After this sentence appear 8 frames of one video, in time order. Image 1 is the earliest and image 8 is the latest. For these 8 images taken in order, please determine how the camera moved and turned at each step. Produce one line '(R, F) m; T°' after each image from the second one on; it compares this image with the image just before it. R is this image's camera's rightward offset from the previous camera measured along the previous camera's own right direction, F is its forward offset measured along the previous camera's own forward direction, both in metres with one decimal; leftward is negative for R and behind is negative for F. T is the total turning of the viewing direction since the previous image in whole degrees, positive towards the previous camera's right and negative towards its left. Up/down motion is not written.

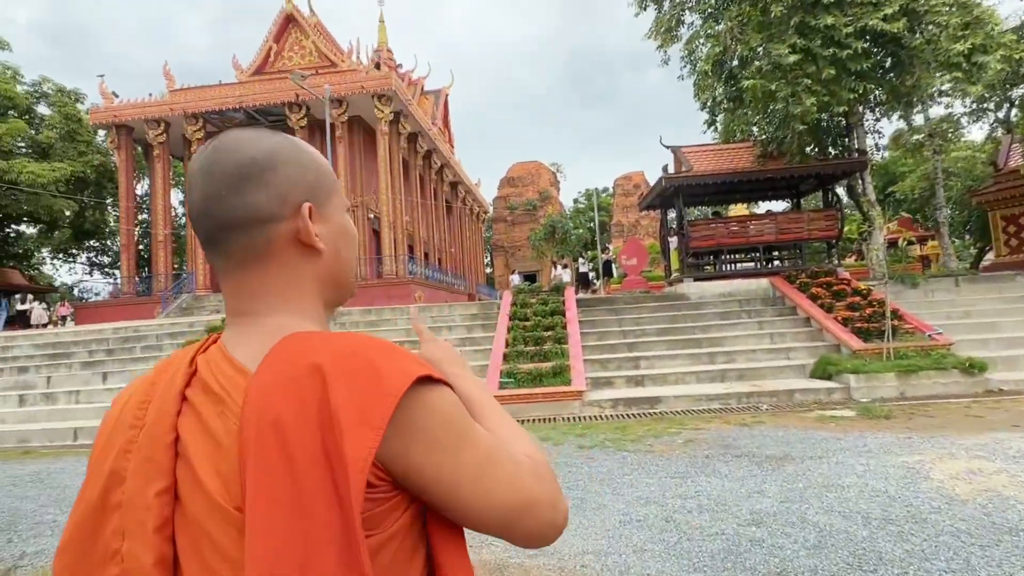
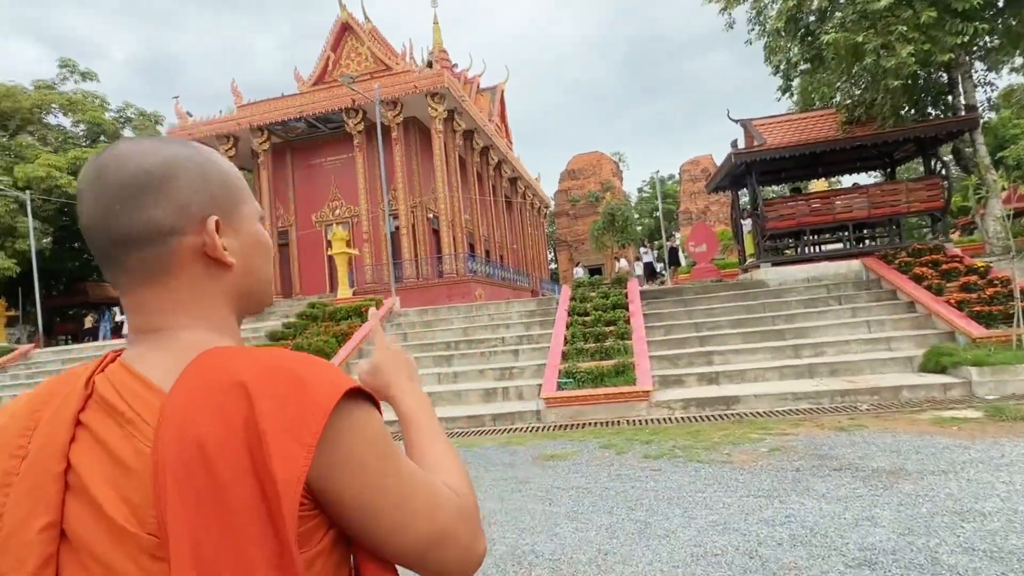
(+0.2, +0.5) m; -7°
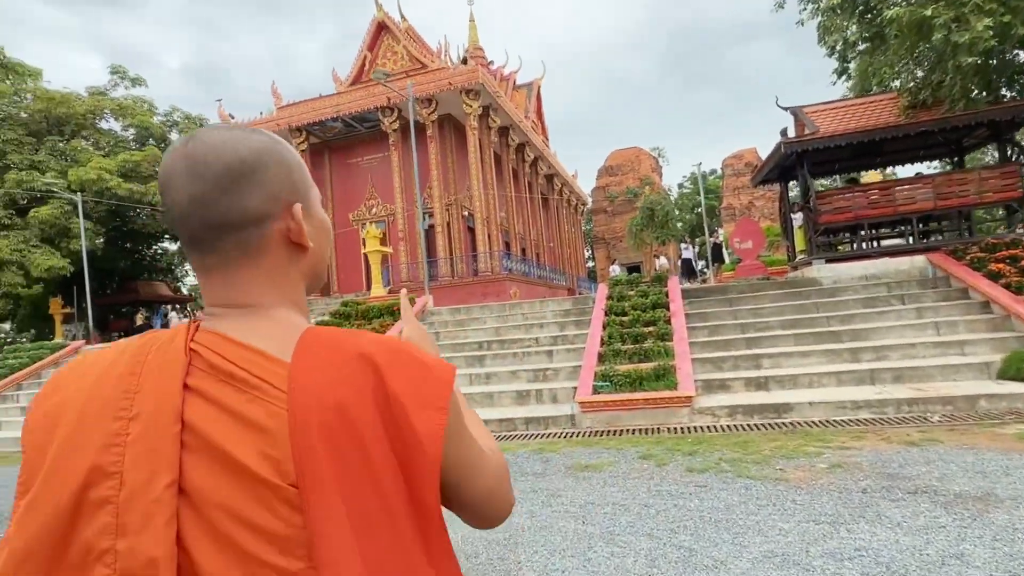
(+0.1, +0.3) m; -4°
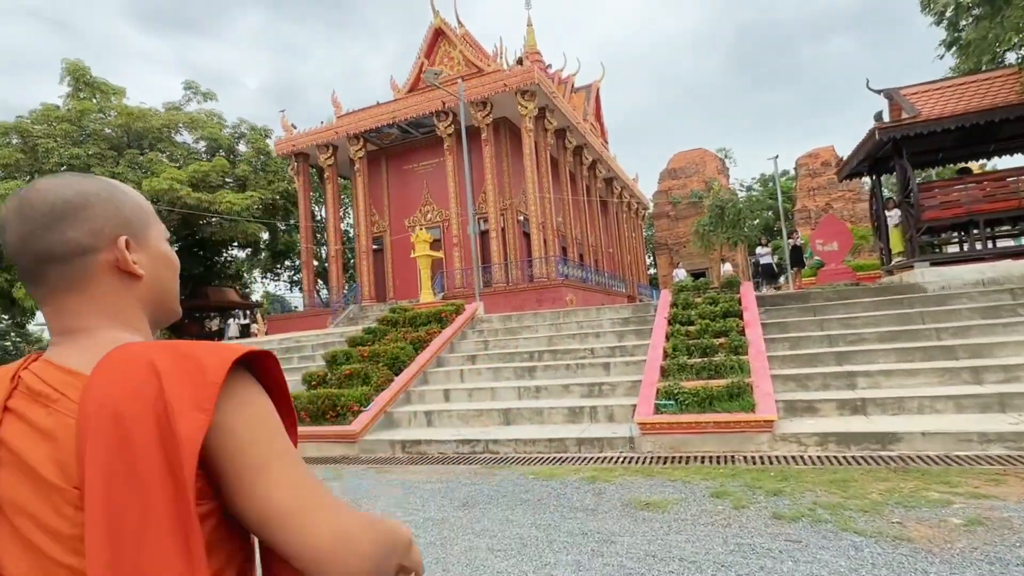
(+0.1, +0.6) m; -6°
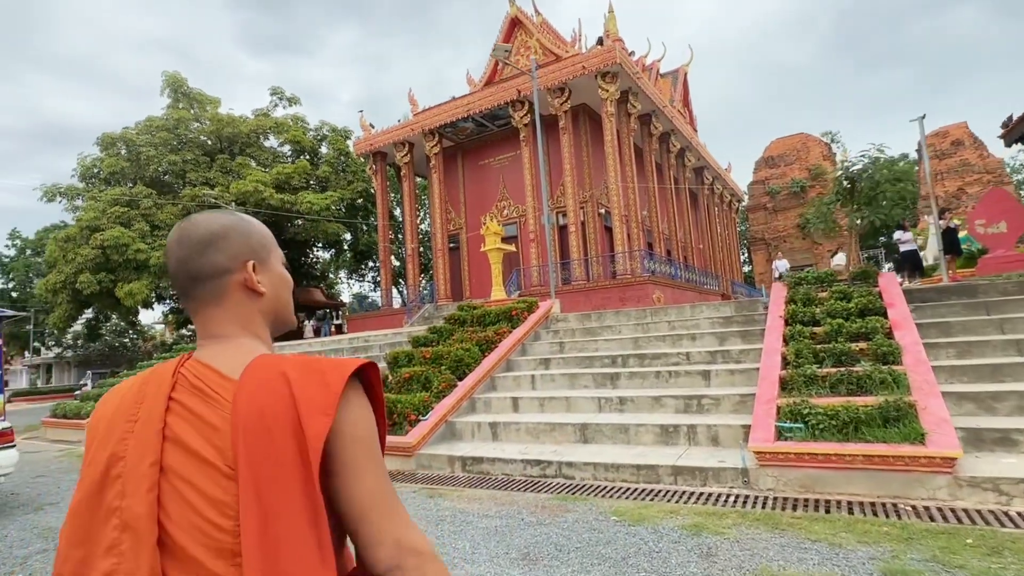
(+0.1, +1.1) m; -9°
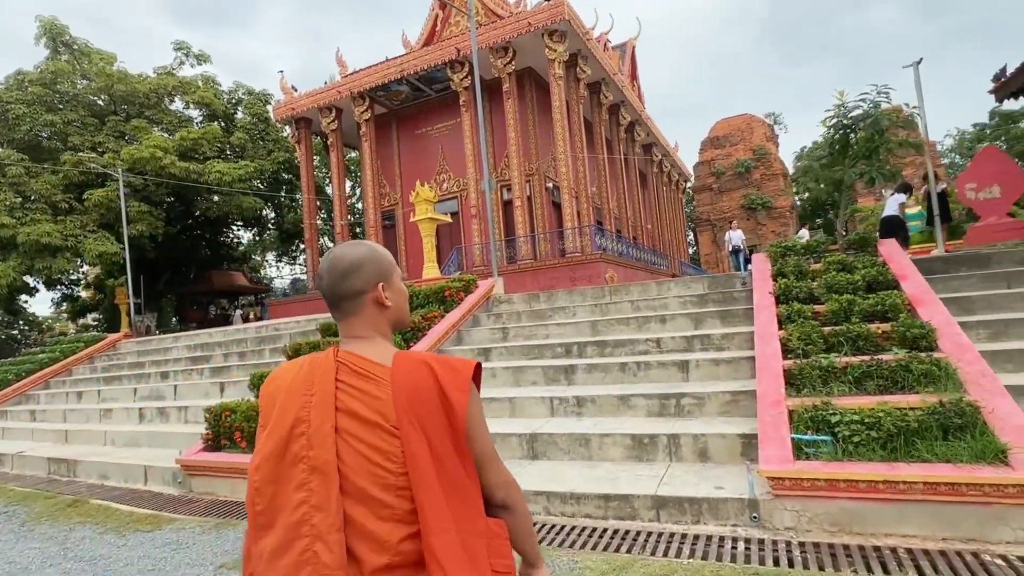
(+0.2, +1.4) m; +6°
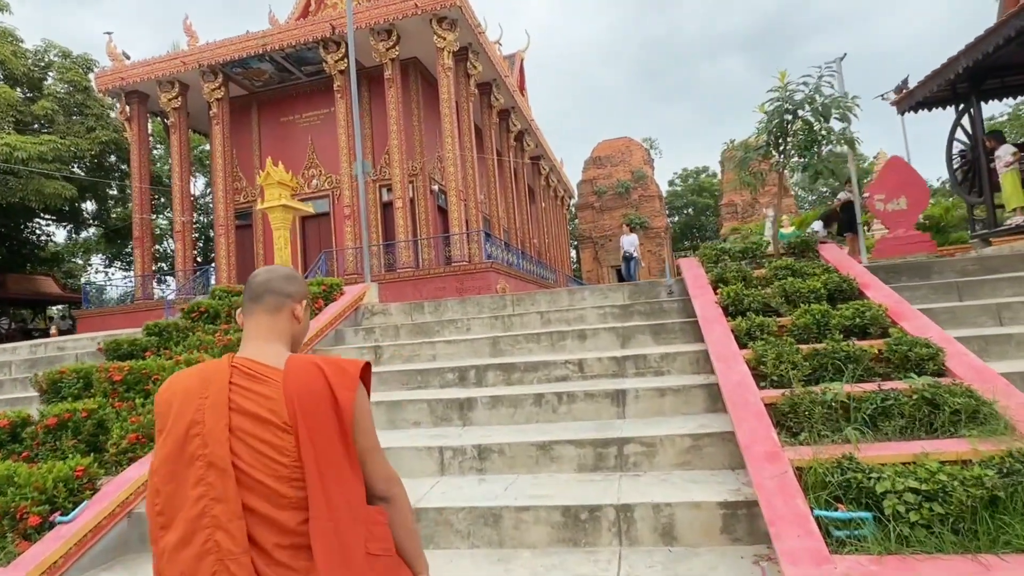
(0.0, +1.5) m; +12°
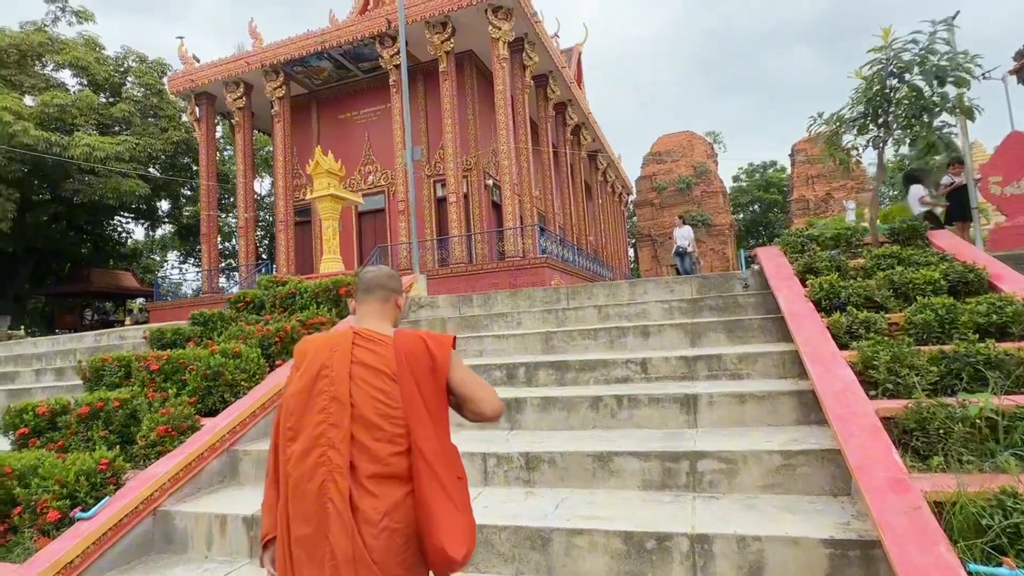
(0.0, +0.4) m; -6°
